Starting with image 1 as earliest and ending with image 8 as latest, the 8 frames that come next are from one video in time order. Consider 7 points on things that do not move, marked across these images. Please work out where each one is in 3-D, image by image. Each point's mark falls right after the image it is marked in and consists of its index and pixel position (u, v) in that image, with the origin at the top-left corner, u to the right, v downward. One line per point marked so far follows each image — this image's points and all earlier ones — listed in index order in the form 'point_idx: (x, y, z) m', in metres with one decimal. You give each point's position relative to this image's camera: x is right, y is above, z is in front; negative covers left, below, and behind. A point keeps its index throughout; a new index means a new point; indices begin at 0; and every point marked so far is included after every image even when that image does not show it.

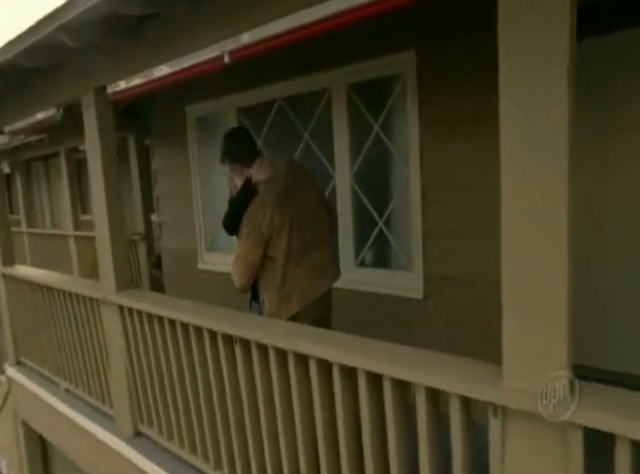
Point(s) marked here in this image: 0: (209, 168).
0: (-1.1, +0.7, +5.0) m
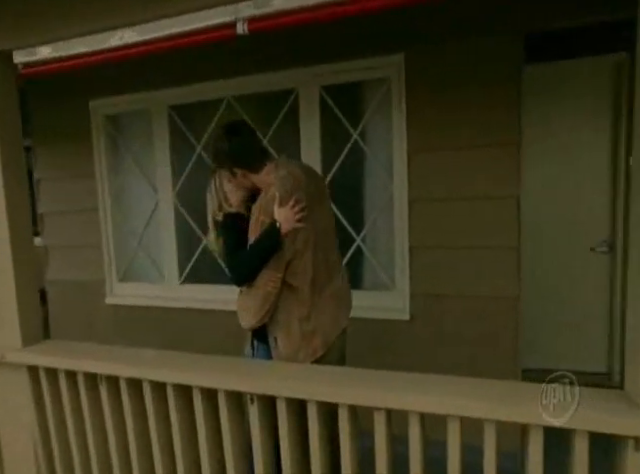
0: (-1.6, +0.5, +4.1) m
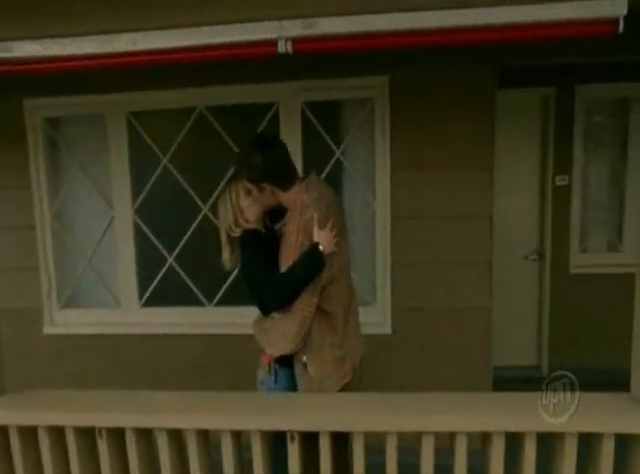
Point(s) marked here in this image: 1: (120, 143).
0: (-1.8, +0.4, +3.6) m
1: (-1.4, +0.7, +3.4) m
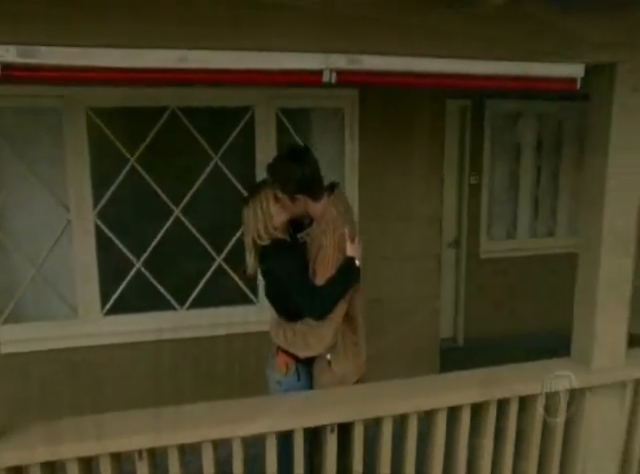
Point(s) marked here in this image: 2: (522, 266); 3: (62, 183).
0: (-2.0, +0.3, +3.2) m
1: (-1.6, +0.6, +3.1) m
2: (+1.9, -0.3, +5.1) m
3: (-1.7, +0.4, +3.2) m
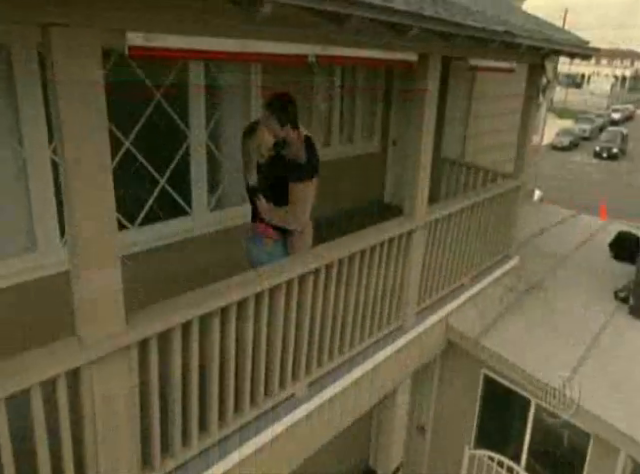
0: (-2.0, +0.3, +3.0) m
1: (-1.6, +0.6, +3.0) m
2: (+1.8, -0.3, +5.2) m
3: (-1.8, +0.3, +3.0) m
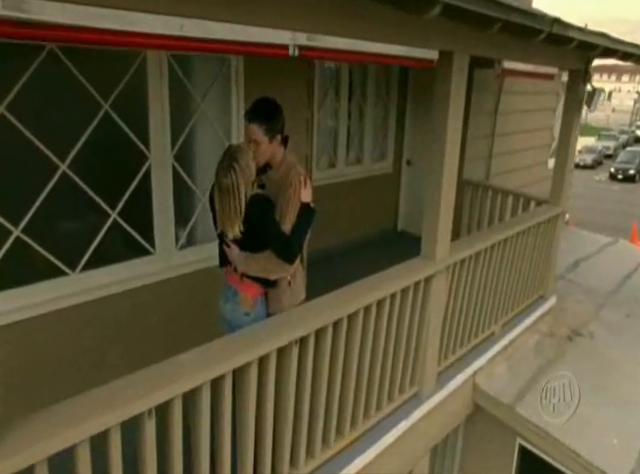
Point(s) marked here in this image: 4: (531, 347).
0: (-2.1, 0.0, +2.3) m
1: (-1.7, +0.4, +2.3) m
2: (+1.8, -0.6, +4.3) m
3: (-1.8, +0.1, +2.3) m
4: (+1.9, -1.0, +4.3) m
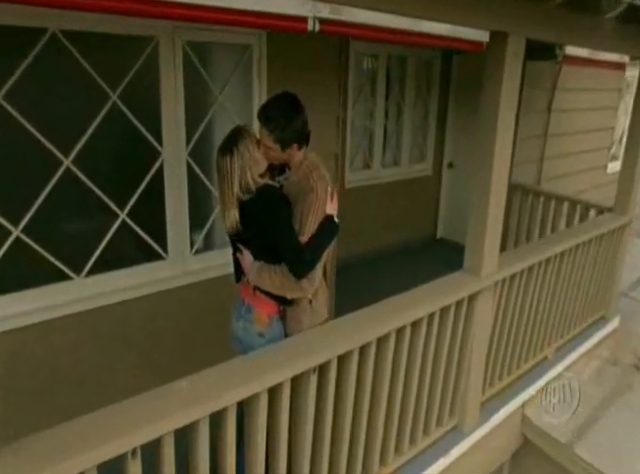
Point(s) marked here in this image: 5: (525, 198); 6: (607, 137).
0: (-1.9, 0.0, +2.1) m
1: (-1.5, +0.4, +2.1) m
2: (+2.0, -0.7, +3.8) m
3: (-1.7, +0.1, +2.1) m
4: (+2.1, -1.1, +3.8) m
5: (+2.0, +0.4, +4.6) m
6: (+3.8, +1.3, +6.4) m
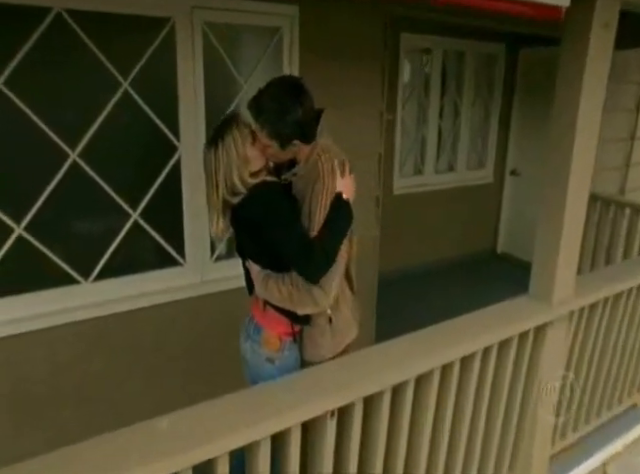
0: (-1.8, +0.1, +1.9) m
1: (-1.4, +0.4, +1.9) m
2: (+2.3, -0.9, +3.2) m
3: (-1.6, +0.1, +1.9) m
4: (+2.4, -1.2, +3.1) m
5: (+2.4, +0.2, +4.0) m
6: (+4.4, +1.1, +5.5) m
